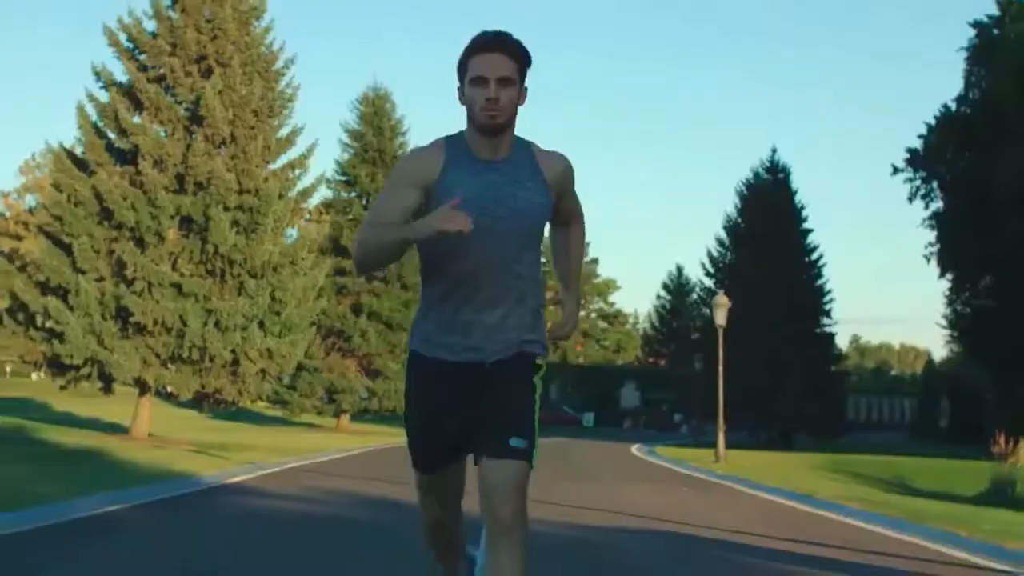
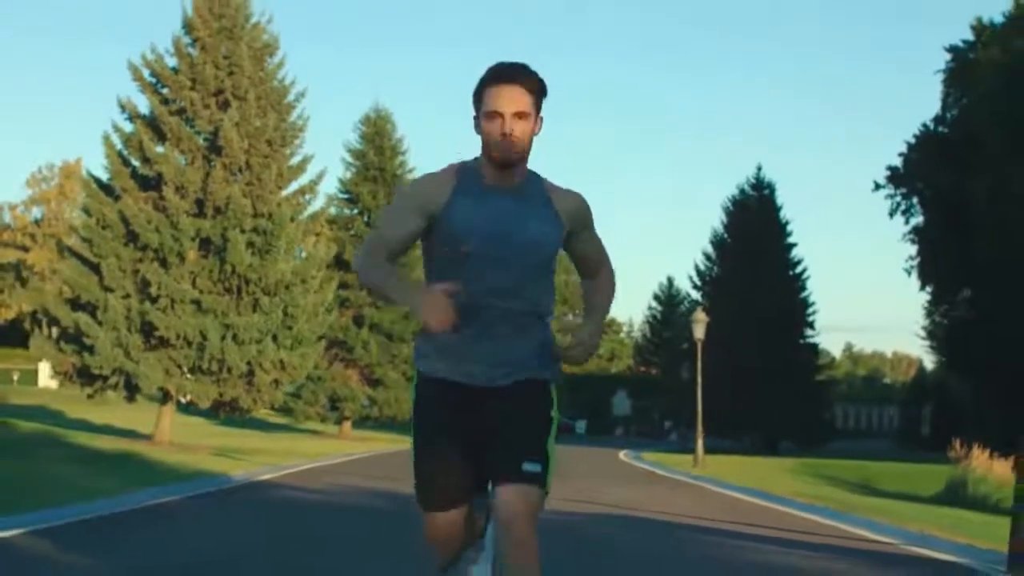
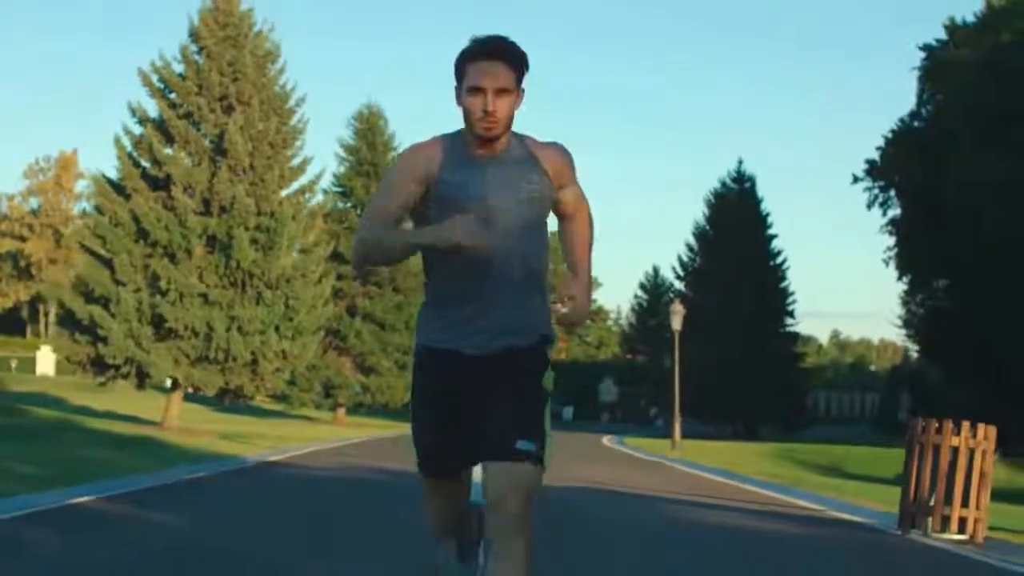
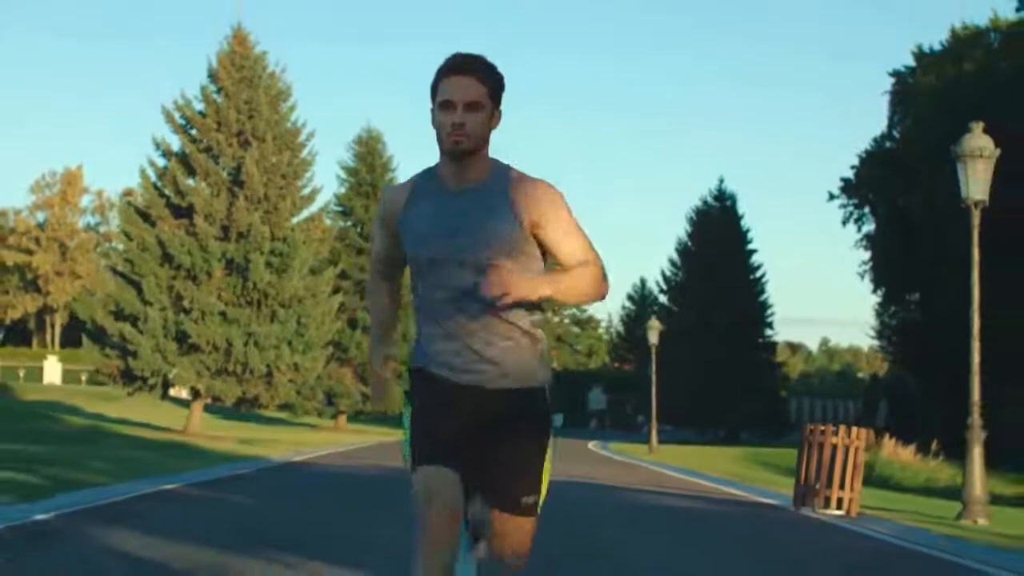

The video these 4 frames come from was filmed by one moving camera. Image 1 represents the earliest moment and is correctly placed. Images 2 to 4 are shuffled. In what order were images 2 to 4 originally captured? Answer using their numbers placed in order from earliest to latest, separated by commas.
2, 3, 4
